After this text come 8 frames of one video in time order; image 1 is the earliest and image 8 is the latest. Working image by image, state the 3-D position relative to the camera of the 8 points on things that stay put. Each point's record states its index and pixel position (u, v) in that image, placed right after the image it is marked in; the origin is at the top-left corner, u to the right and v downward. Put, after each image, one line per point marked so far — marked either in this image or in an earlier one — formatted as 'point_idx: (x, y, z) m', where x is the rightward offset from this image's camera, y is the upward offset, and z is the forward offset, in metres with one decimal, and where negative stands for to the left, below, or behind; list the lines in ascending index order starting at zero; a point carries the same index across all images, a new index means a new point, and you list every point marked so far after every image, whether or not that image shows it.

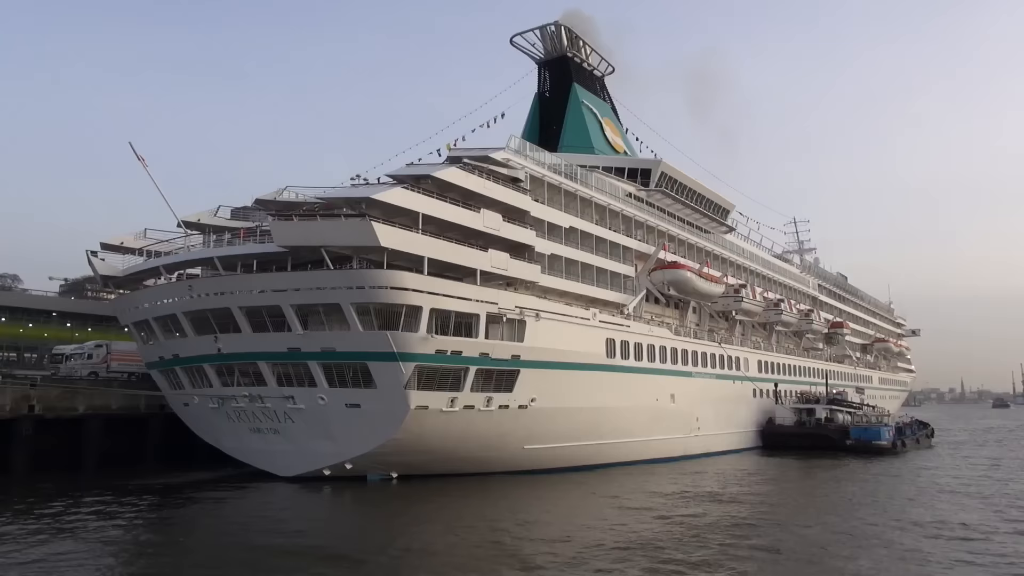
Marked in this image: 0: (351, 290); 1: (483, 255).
0: (-3.1, 0.0, +14.7) m
1: (-0.6, +0.7, +16.6) m
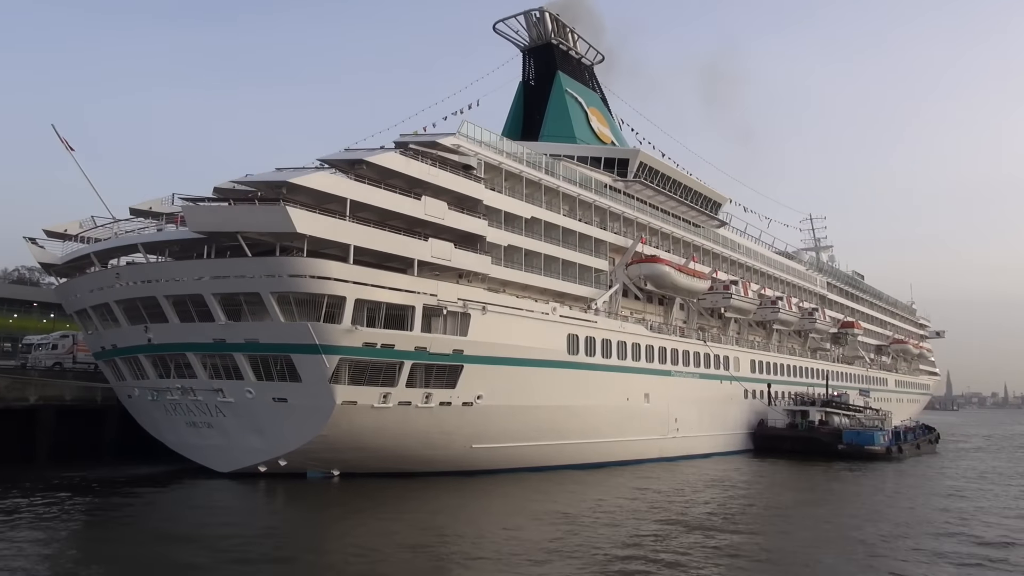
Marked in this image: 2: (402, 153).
0: (-4.3, +0.2, +14.0) m
1: (-1.8, +0.9, +15.9) m
2: (-2.3, +2.8, +16.3) m
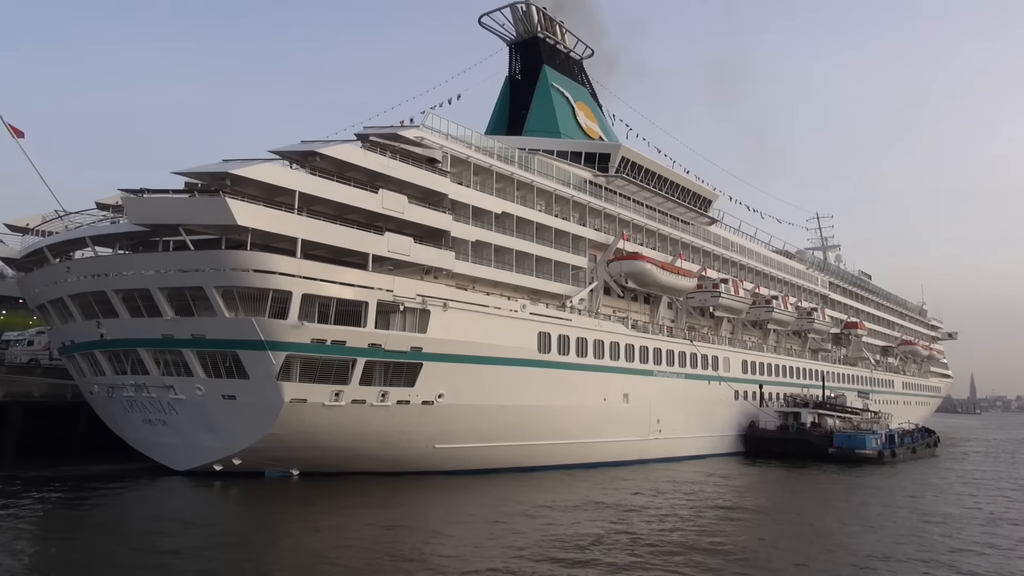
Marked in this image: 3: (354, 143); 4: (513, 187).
0: (-5.2, +0.3, +13.7) m
1: (-2.6, +1.0, +15.5) m
2: (-3.1, +2.9, +15.9) m
3: (-3.2, +2.9, +15.9) m
4: (0.0, +2.6, +20.0) m
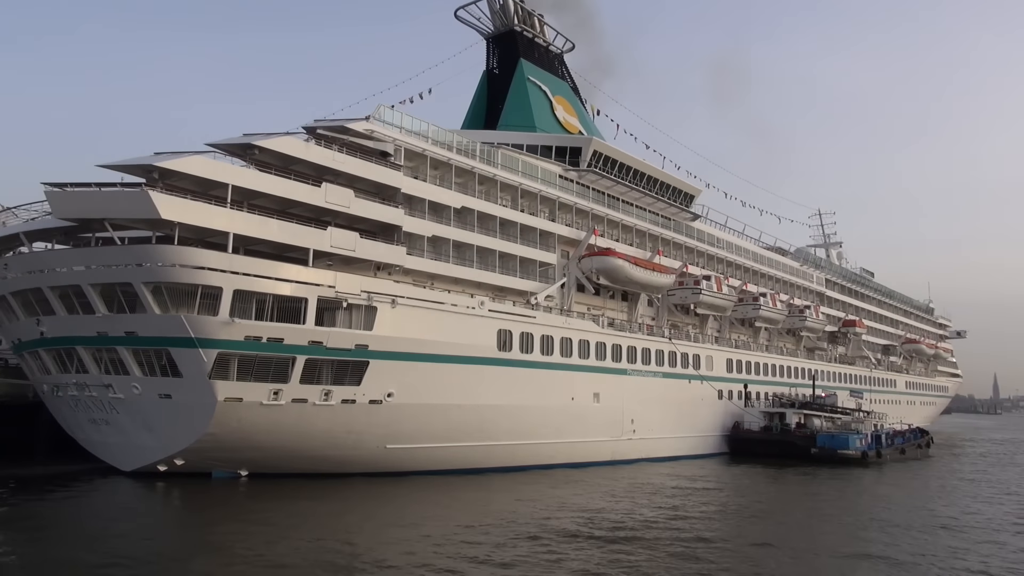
0: (-6.2, +0.3, +13.4) m
1: (-3.6, +1.0, +15.1) m
2: (-4.1, +2.9, +15.5) m
3: (-4.2, +3.0, +15.5) m
4: (-1.0, +2.6, +19.5) m
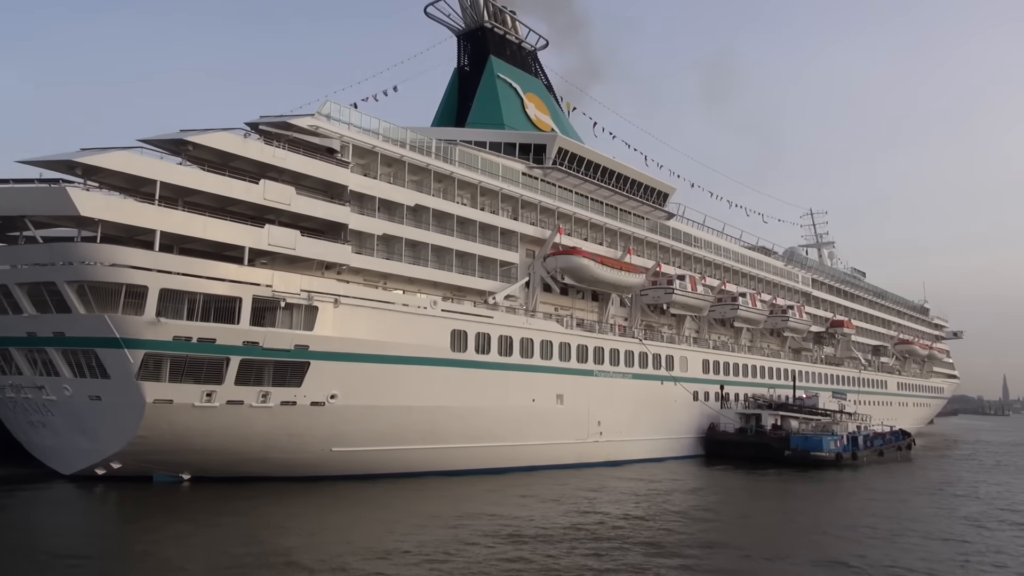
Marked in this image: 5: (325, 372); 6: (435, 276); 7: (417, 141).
0: (-7.3, +0.4, +13.0) m
1: (-4.7, +1.0, +14.8) m
2: (-5.2, +3.0, +15.2) m
3: (-5.3, +3.0, +15.2) m
4: (-2.0, +2.7, +19.2) m
5: (-3.6, -1.6, +15.4) m
6: (-1.8, +0.3, +18.6) m
7: (-2.3, +3.5, +19.2) m
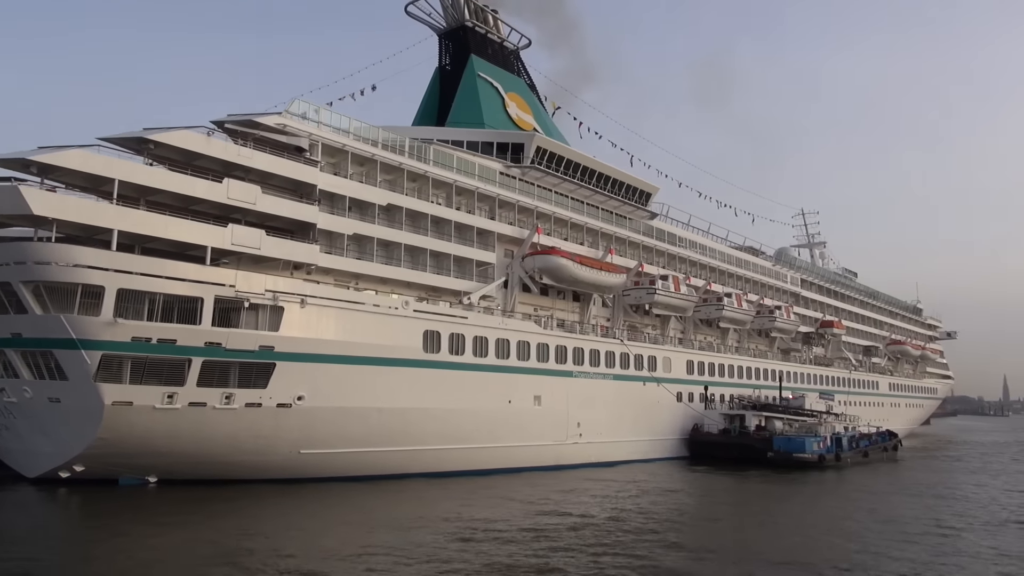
0: (-7.9, +0.4, +12.8) m
1: (-5.3, +1.0, +14.6) m
2: (-5.8, +3.0, +15.0) m
3: (-5.9, +3.0, +15.0) m
4: (-2.6, +2.7, +19.0) m
5: (-4.2, -1.6, +15.2) m
6: (-2.4, +0.3, +18.4) m
7: (-2.9, +3.5, +19.0) m
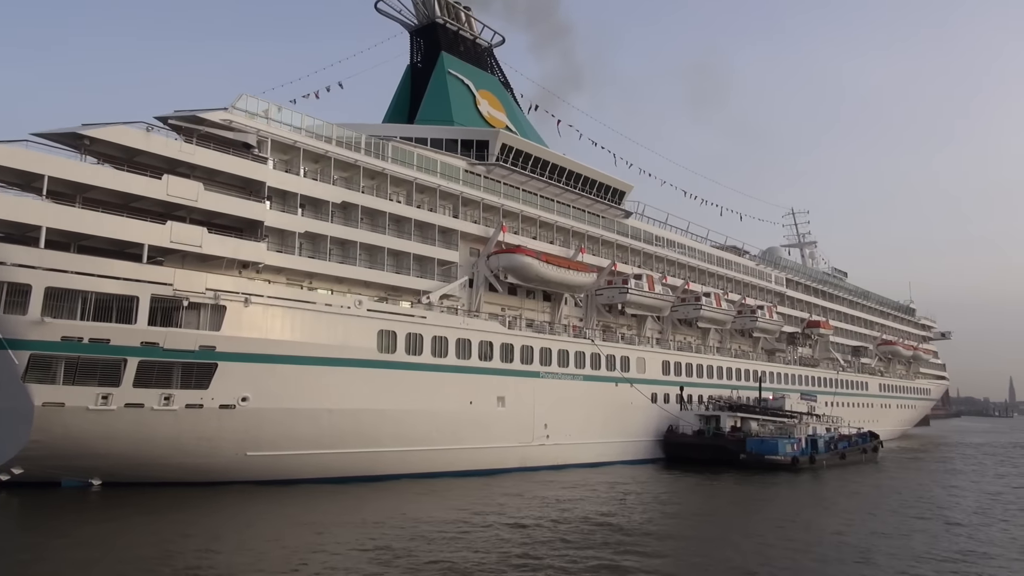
0: (-8.9, +0.4, +12.6) m
1: (-6.3, +1.1, +14.3) m
2: (-6.8, +3.0, +14.7) m
3: (-6.9, +3.0, +14.7) m
4: (-3.6, +2.7, +18.7) m
5: (-5.2, -1.6, +14.9) m
6: (-3.4, +0.3, +18.1) m
7: (-3.9, +3.6, +18.7) m
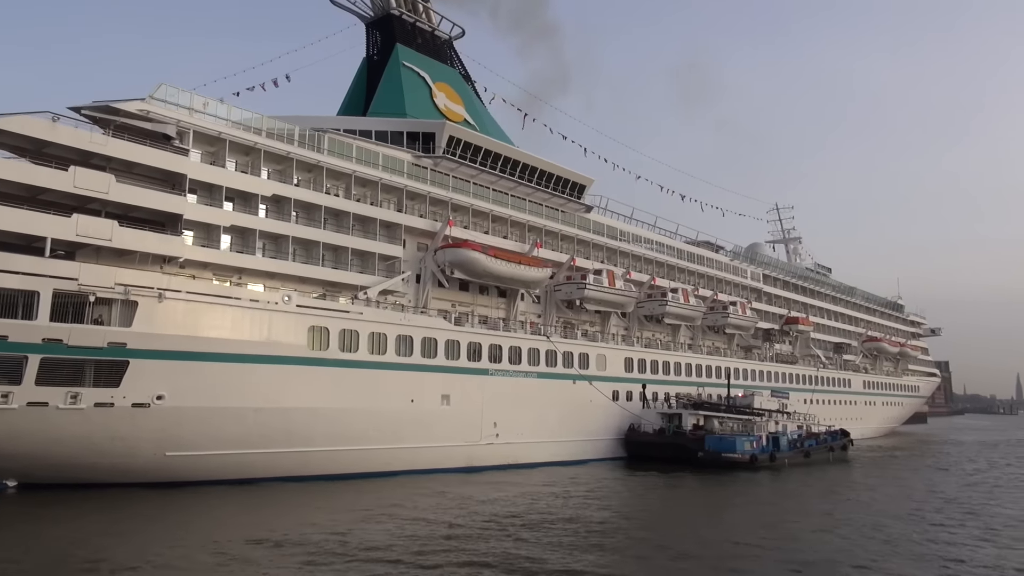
0: (-10.4, +0.4, +12.2) m
1: (-7.7, +1.1, +13.9) m
2: (-8.2, +3.1, +14.3) m
3: (-8.3, +3.1, +14.3) m
4: (-5.0, +2.8, +18.2) m
5: (-6.6, -1.5, +14.5) m
6: (-4.8, +0.4, +17.6) m
7: (-5.3, +3.7, +18.2) m
